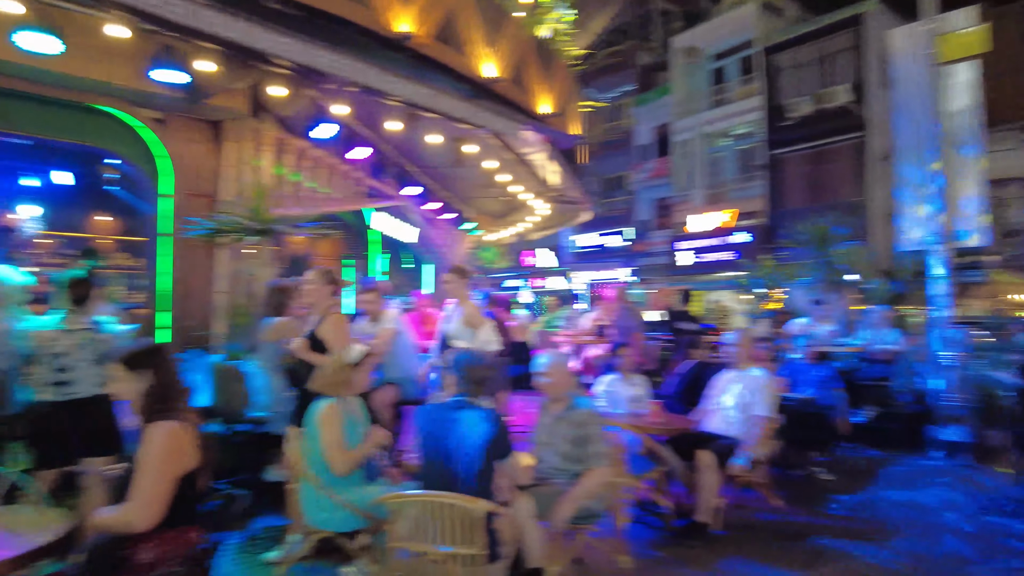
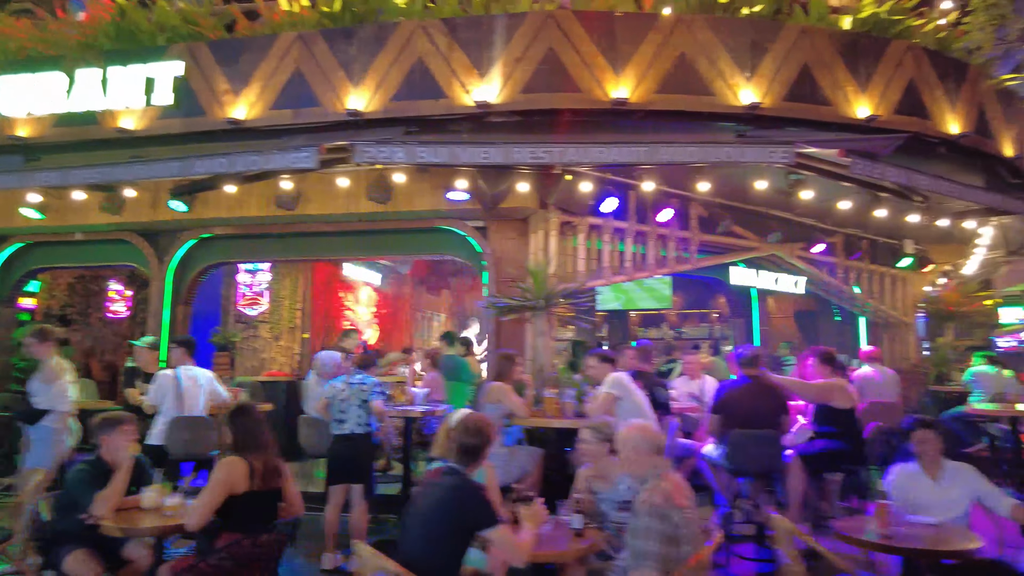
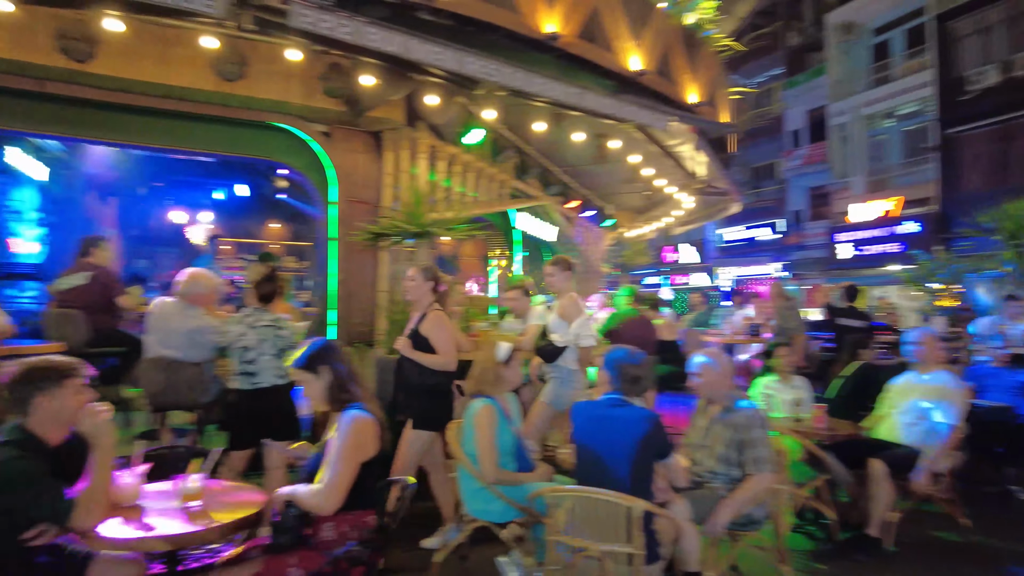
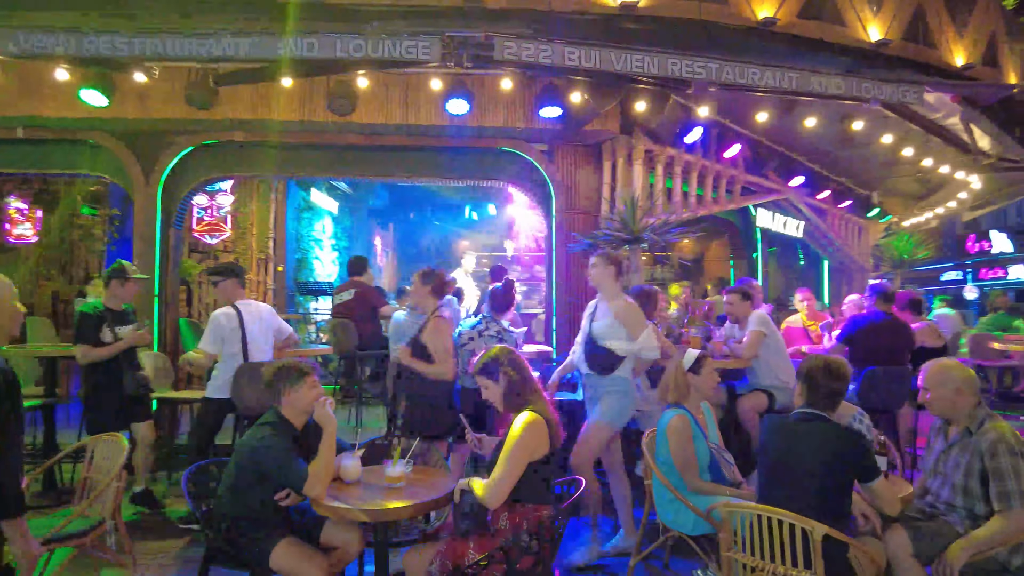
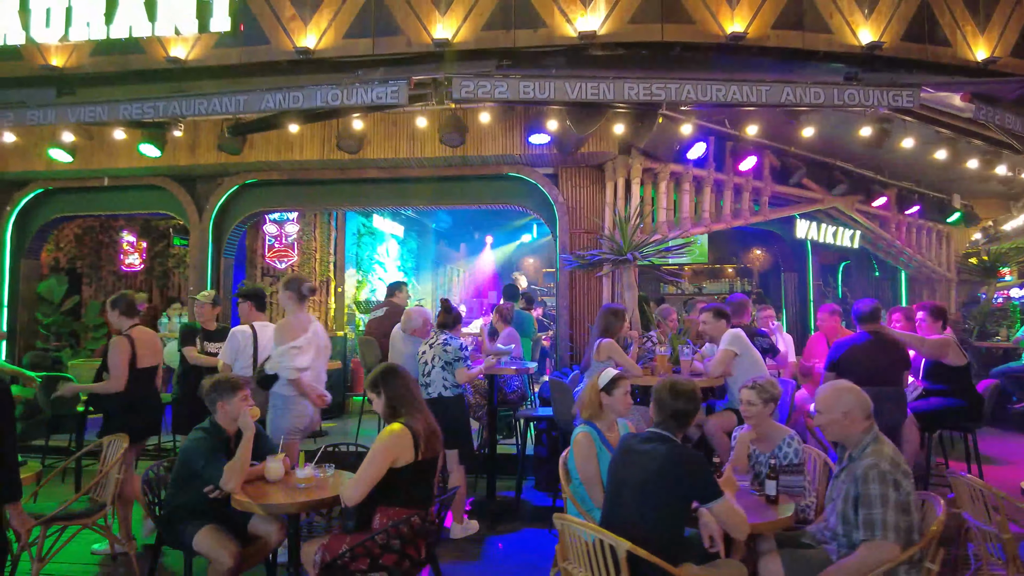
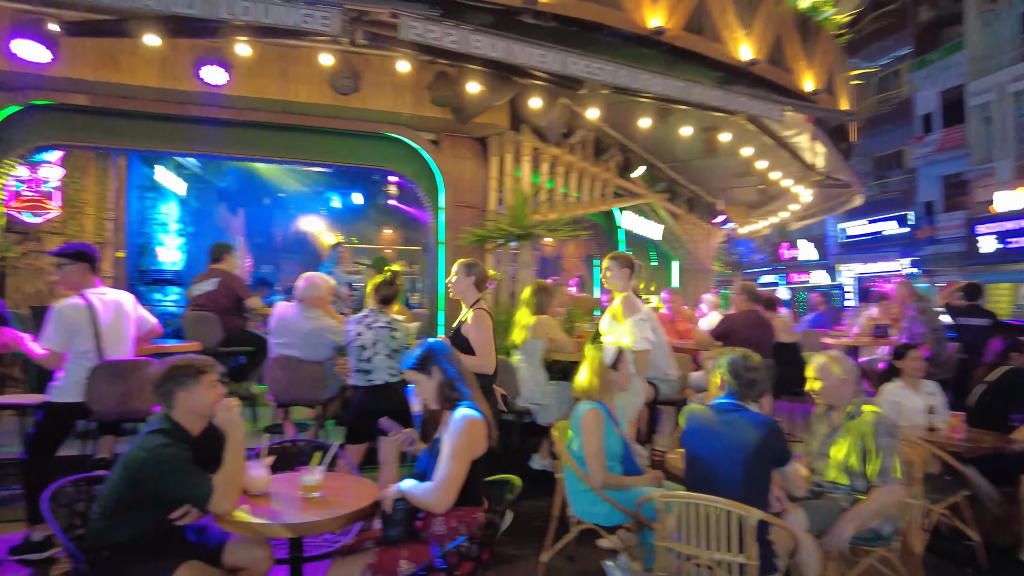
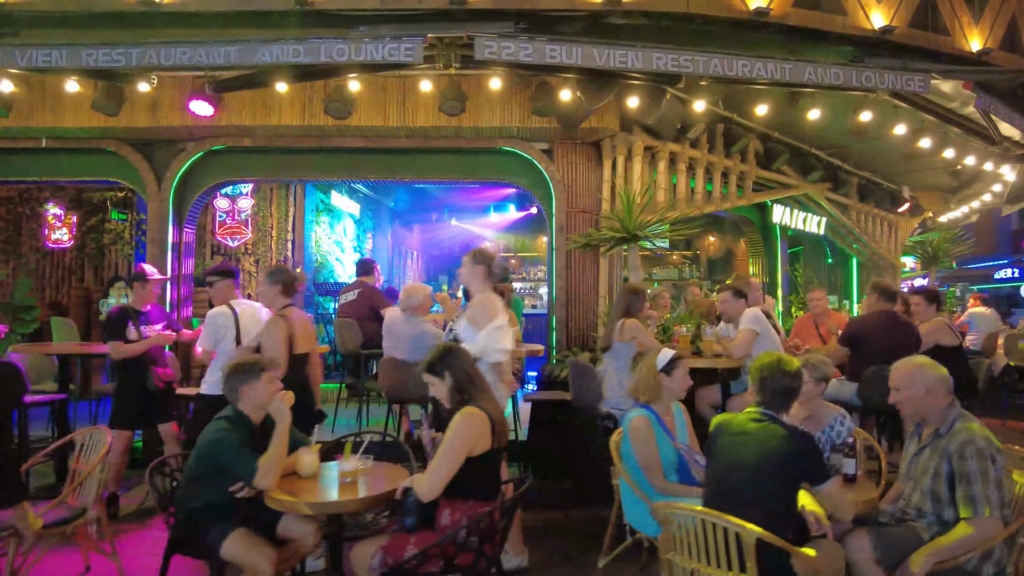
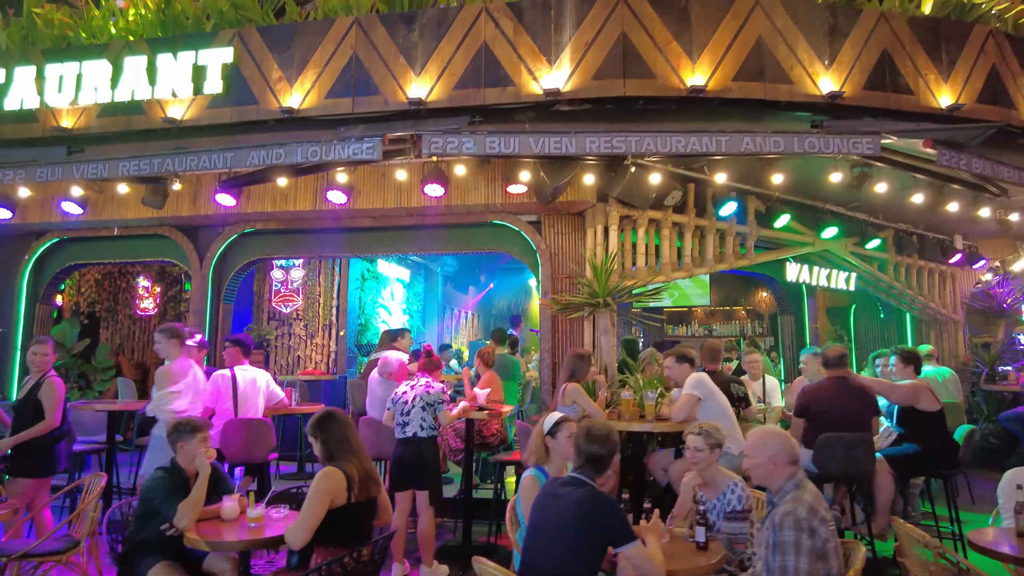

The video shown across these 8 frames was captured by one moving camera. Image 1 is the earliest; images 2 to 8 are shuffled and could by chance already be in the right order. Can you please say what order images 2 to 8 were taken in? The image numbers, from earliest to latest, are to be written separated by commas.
3, 6, 4, 7, 5, 8, 2
